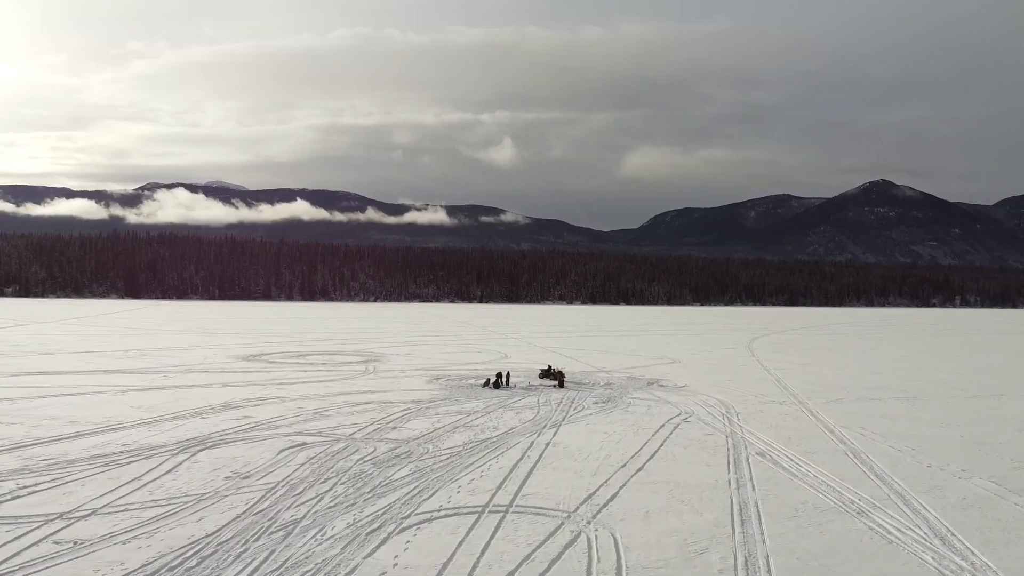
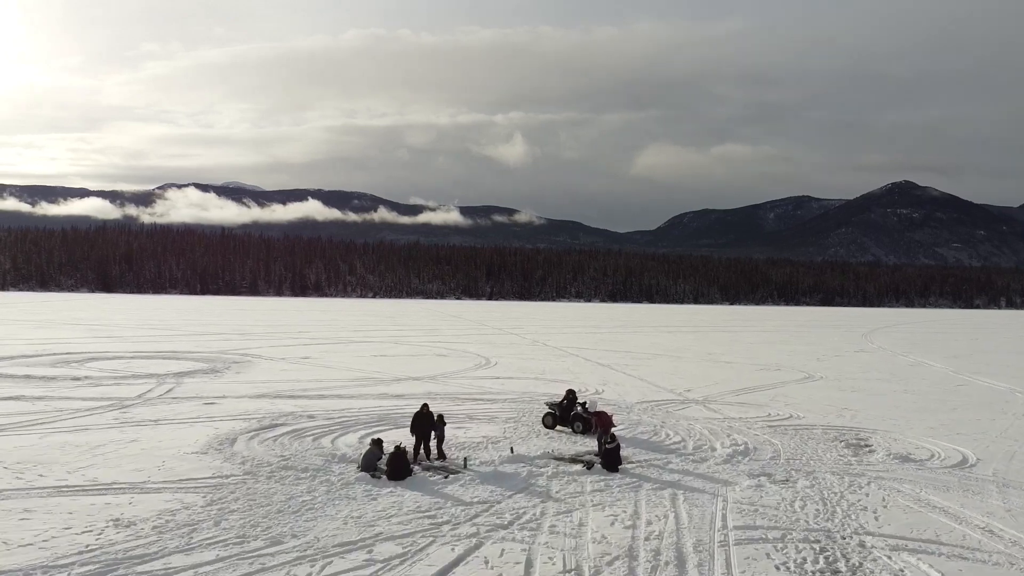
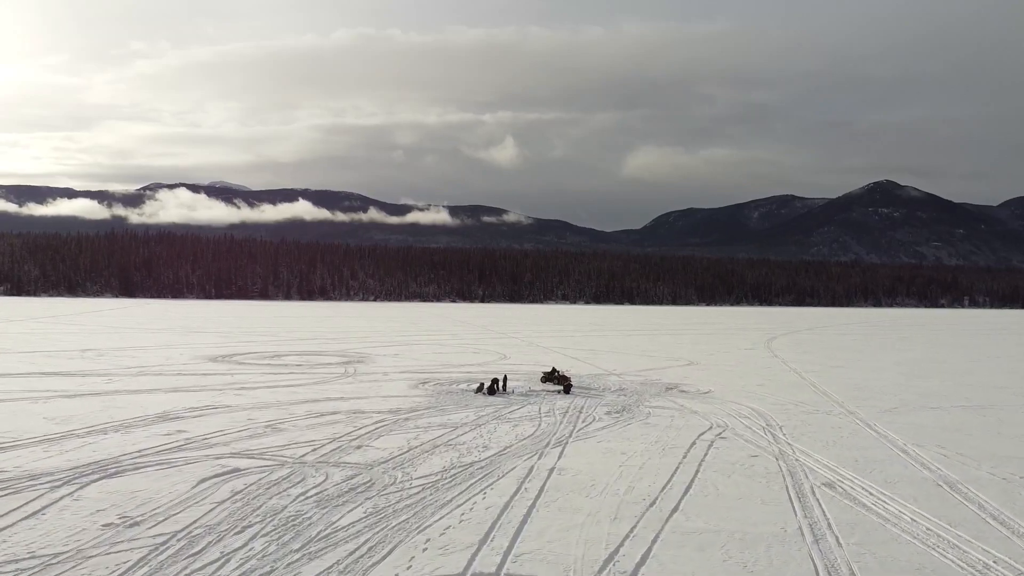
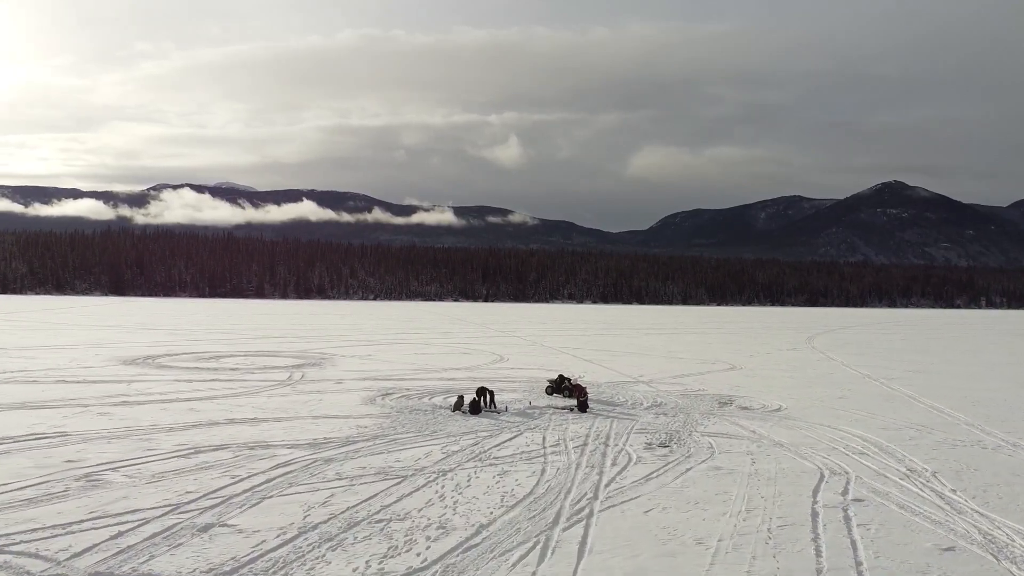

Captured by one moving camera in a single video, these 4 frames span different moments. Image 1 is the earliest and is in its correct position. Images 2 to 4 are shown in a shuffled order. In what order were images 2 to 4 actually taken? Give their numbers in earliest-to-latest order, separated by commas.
3, 4, 2
